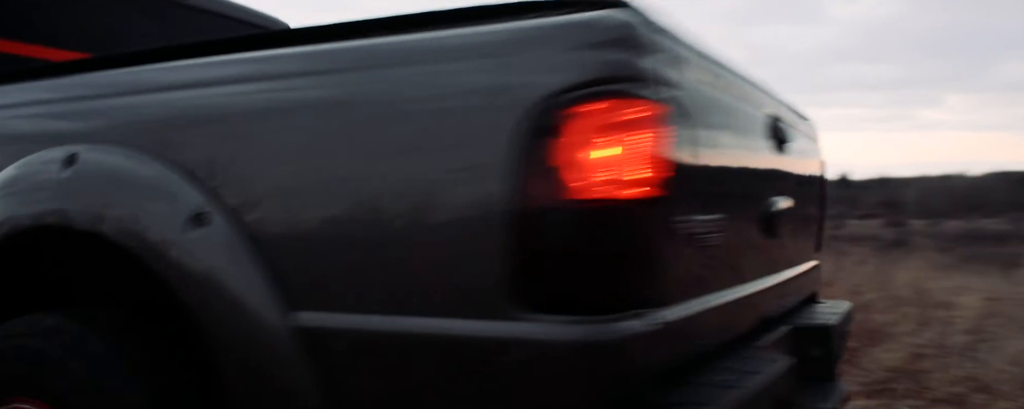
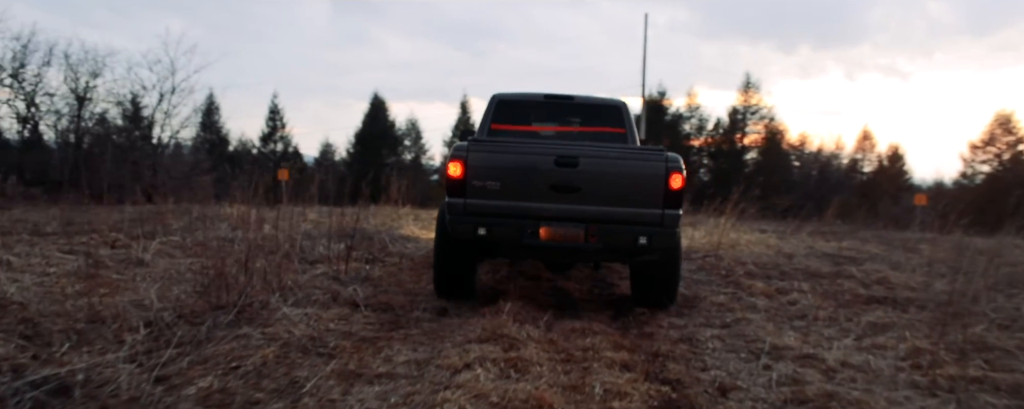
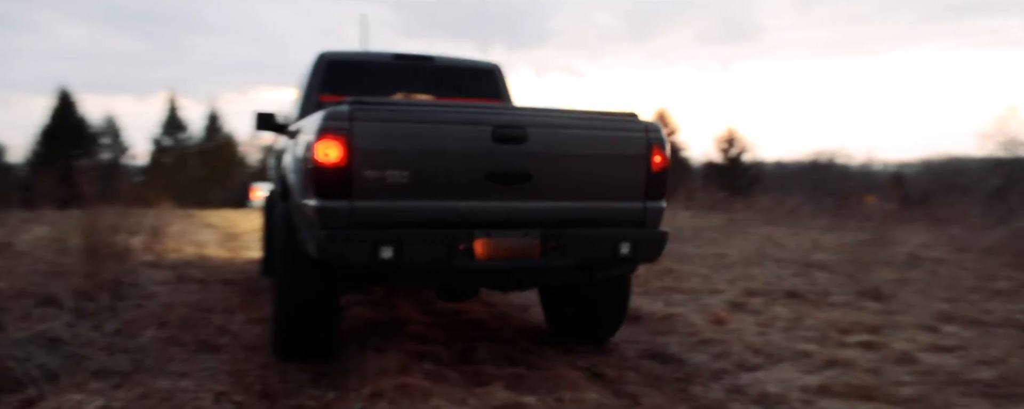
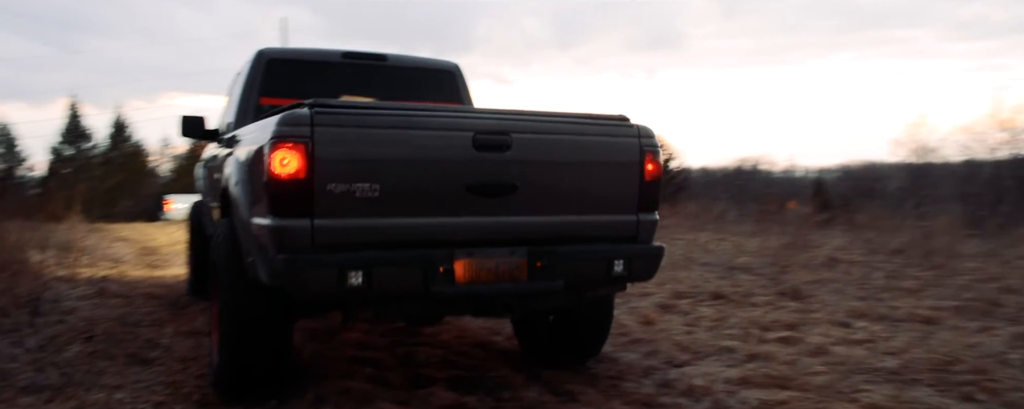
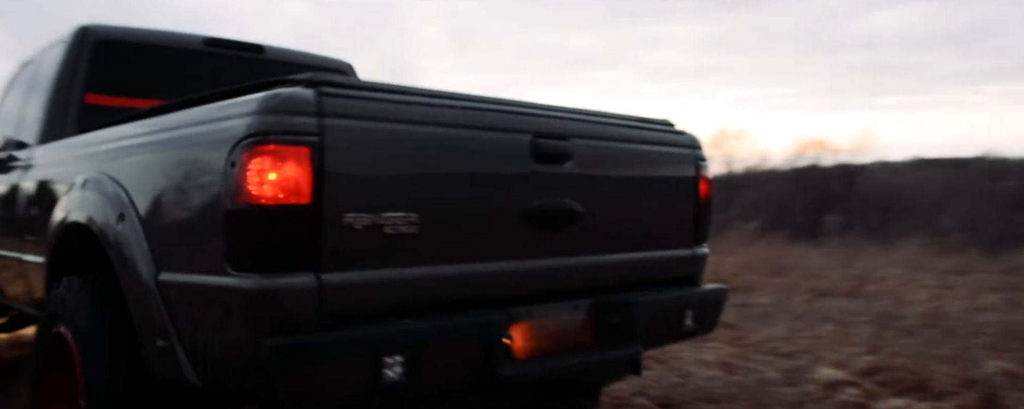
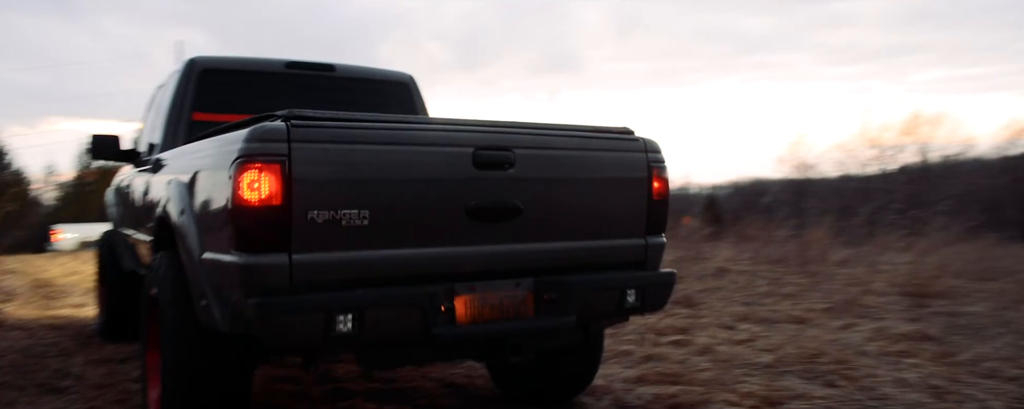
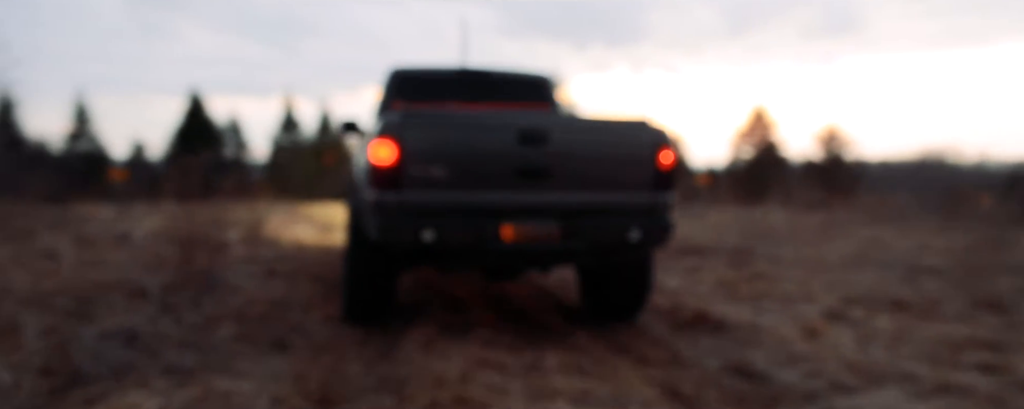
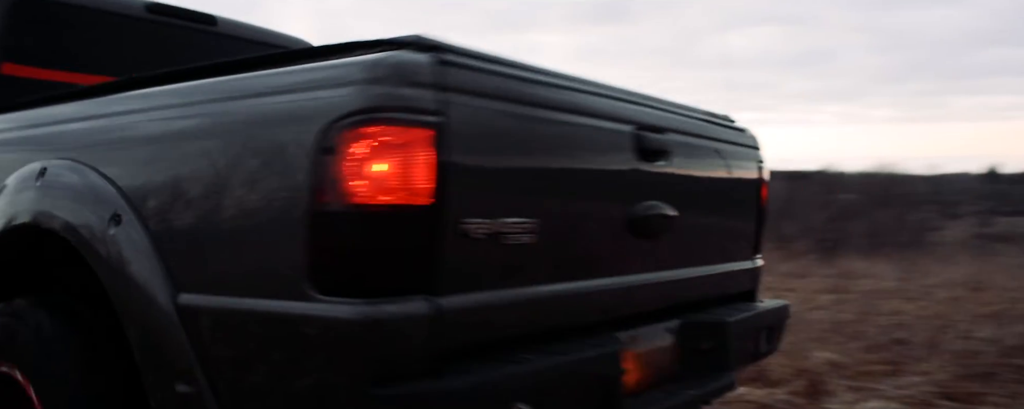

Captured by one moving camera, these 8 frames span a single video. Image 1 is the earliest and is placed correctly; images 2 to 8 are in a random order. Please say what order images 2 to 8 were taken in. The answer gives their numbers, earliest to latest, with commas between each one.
8, 5, 6, 4, 3, 7, 2
